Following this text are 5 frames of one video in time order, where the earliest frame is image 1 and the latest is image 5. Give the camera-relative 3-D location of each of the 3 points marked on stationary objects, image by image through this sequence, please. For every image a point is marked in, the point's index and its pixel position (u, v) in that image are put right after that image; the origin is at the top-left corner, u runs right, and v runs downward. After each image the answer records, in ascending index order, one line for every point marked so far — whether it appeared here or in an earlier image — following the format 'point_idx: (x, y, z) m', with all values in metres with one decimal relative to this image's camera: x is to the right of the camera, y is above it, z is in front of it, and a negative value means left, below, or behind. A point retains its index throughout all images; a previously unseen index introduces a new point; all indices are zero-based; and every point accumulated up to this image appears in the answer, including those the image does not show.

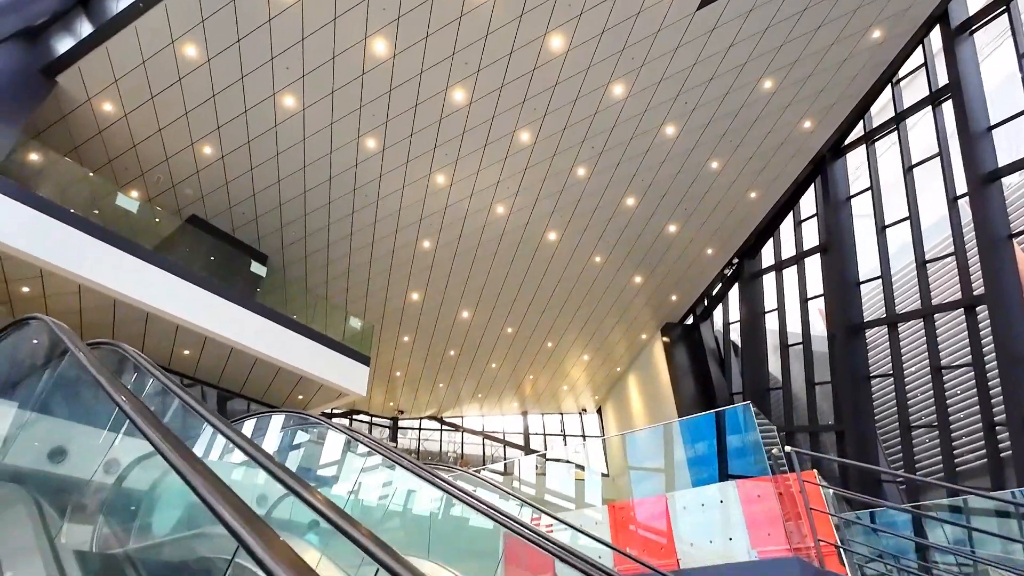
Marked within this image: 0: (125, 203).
0: (-6.1, +1.3, +8.8) m
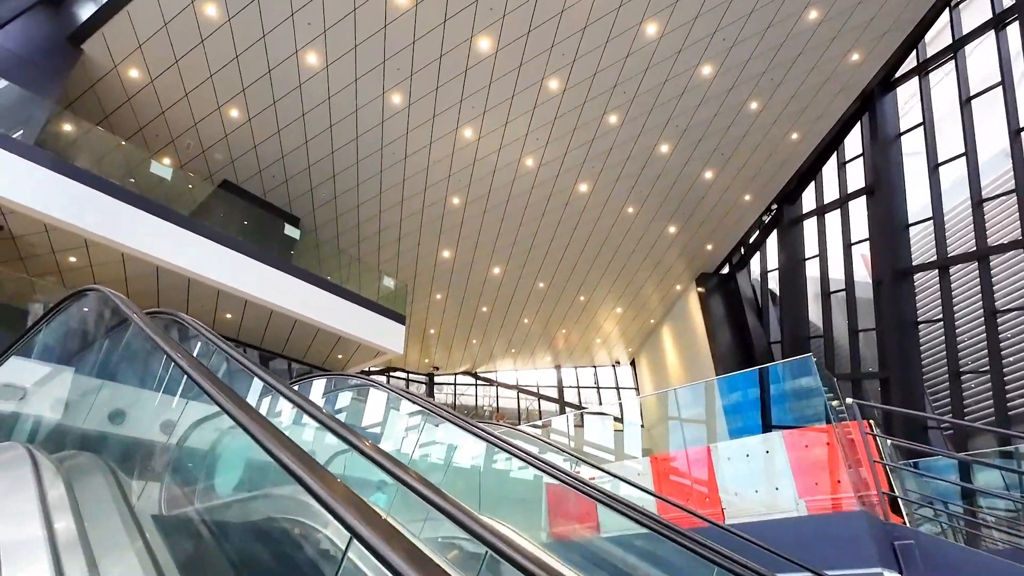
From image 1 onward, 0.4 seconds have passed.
0: (-5.6, +1.9, +8.8) m
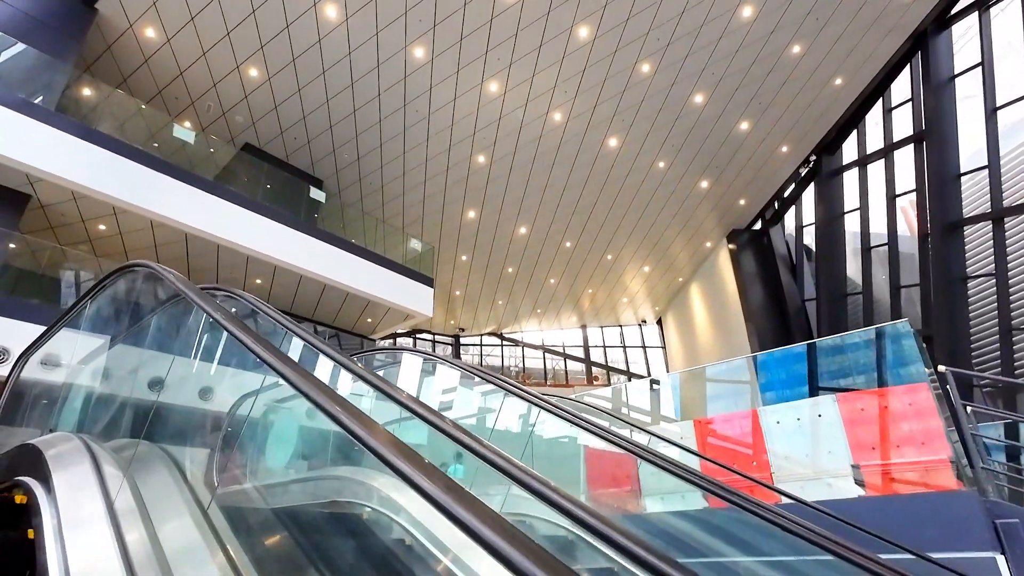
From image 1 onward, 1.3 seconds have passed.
0: (-5.1, +2.4, +8.6) m
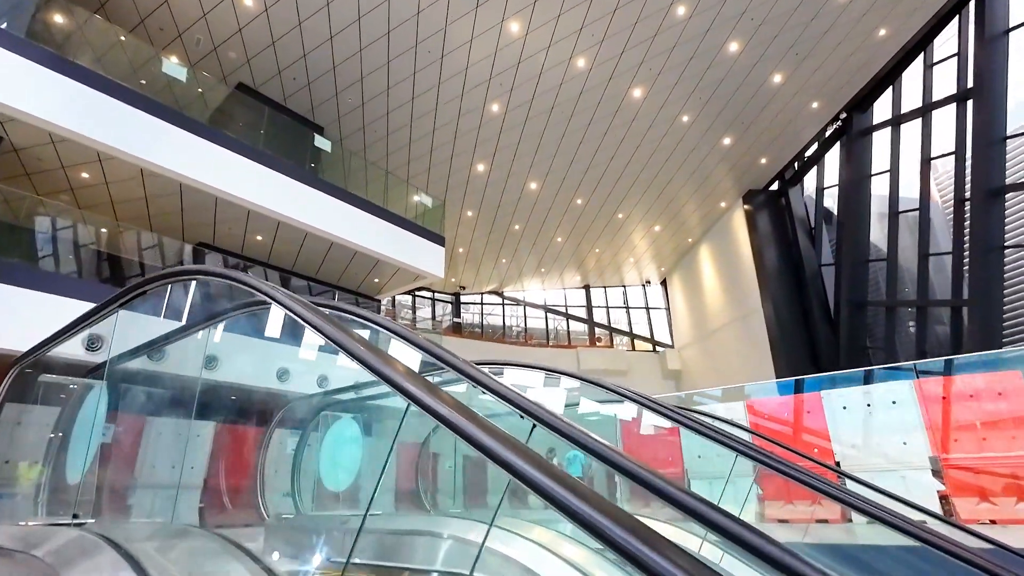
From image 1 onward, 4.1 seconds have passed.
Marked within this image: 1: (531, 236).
0: (-4.7, +3.0, +7.7) m
1: (+0.5, +1.5, +16.1) m
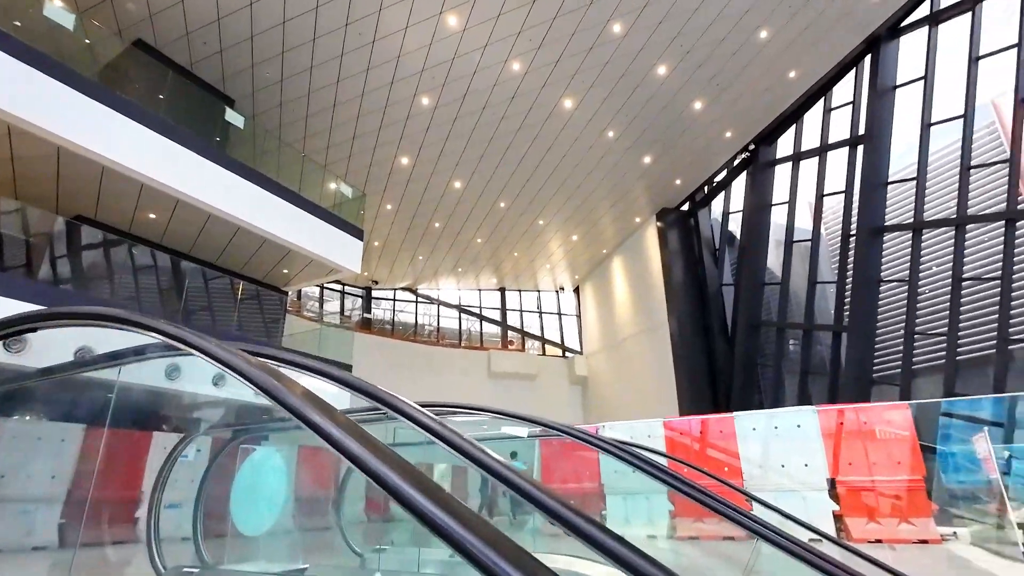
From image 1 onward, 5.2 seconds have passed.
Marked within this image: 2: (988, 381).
0: (-5.5, +3.3, +6.7) m
1: (-1.8, +1.5, +15.8) m
2: (+7.3, -1.4, +8.5) m
